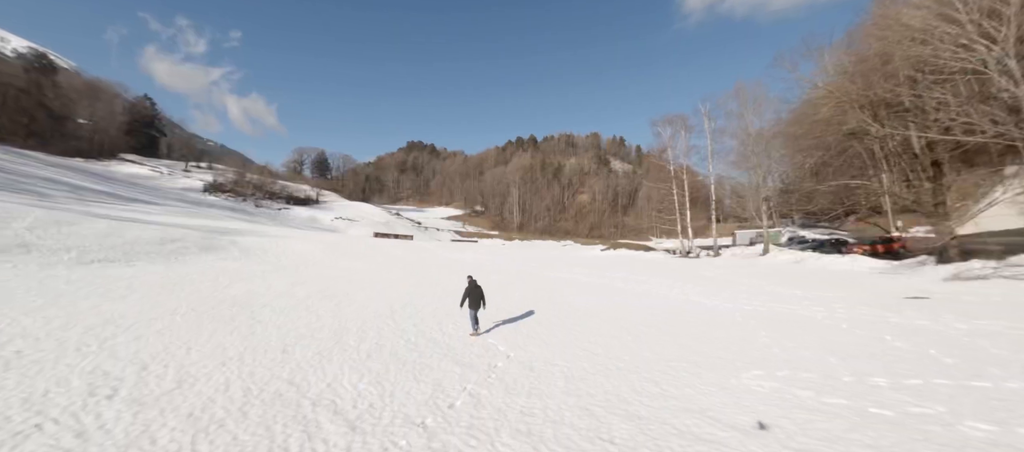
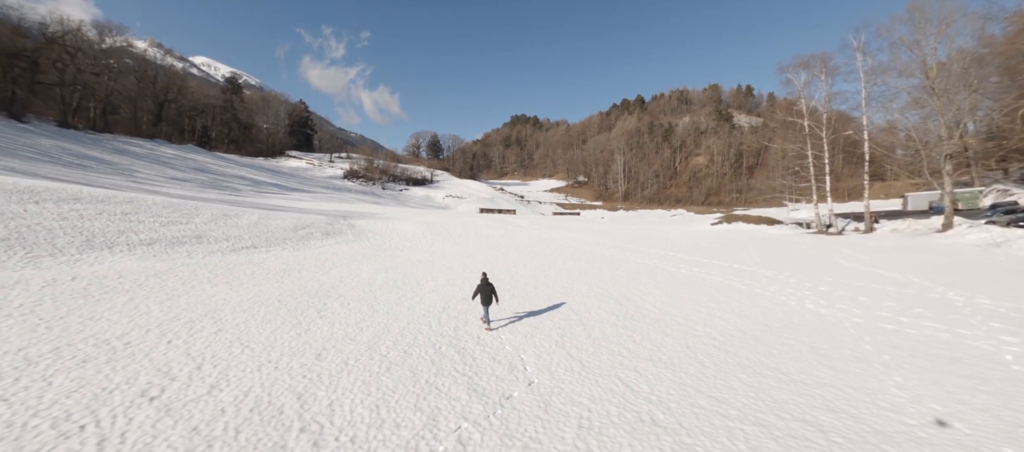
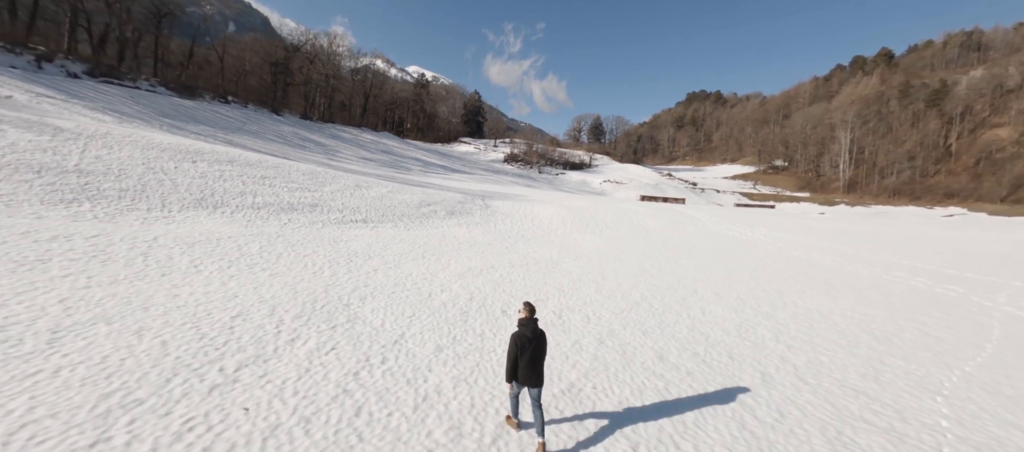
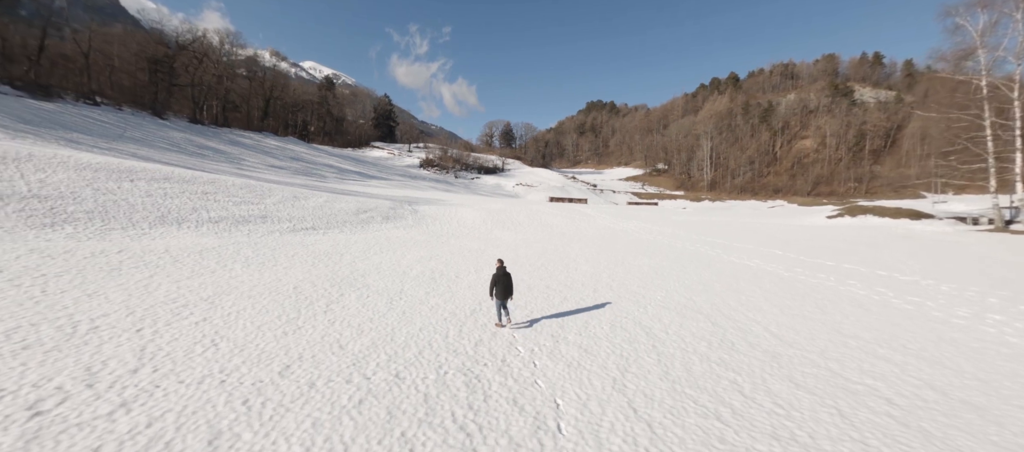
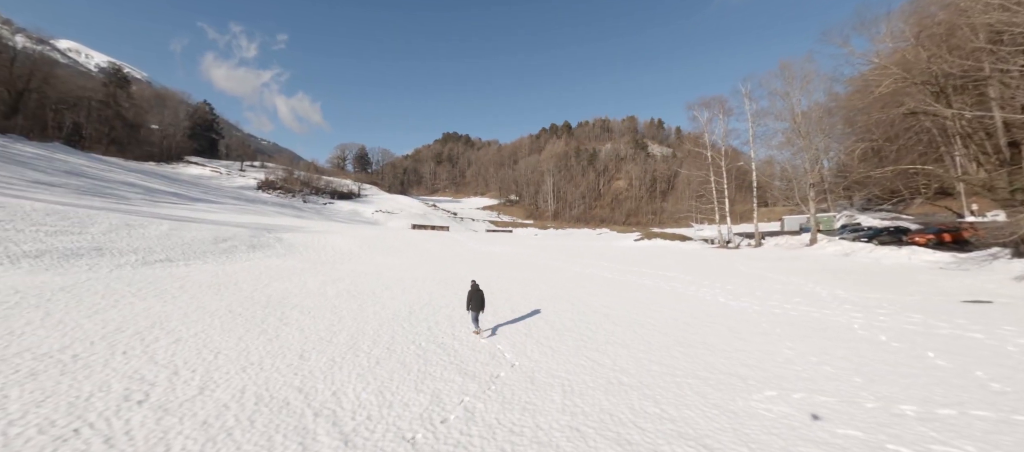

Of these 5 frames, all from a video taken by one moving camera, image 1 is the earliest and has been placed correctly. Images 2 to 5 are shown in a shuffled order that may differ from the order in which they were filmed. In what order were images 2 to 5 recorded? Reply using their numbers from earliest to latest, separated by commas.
5, 2, 4, 3
